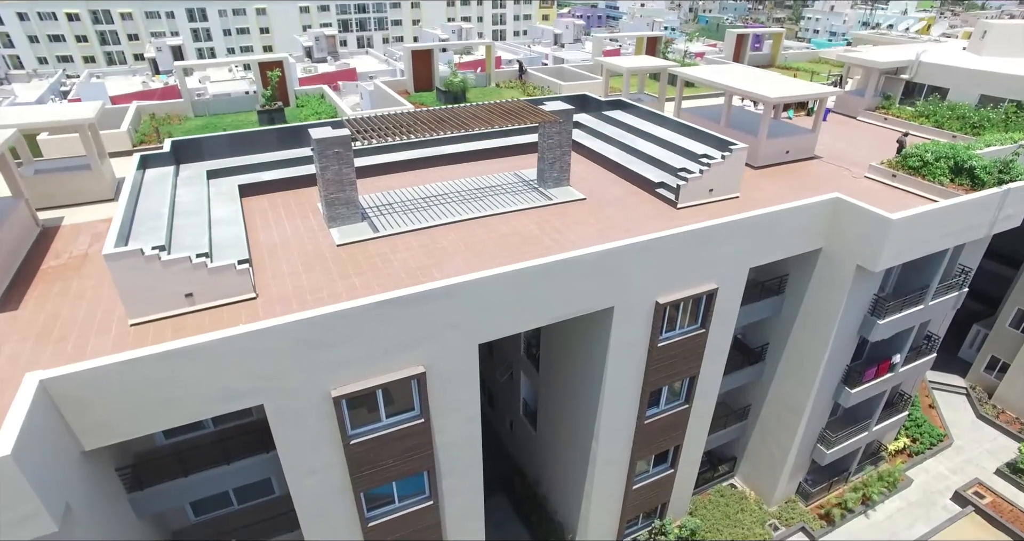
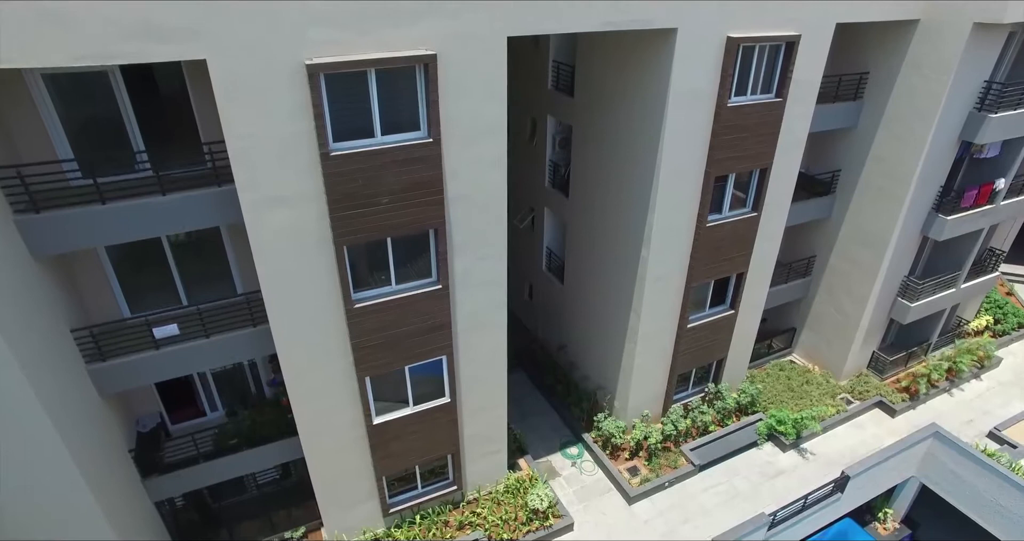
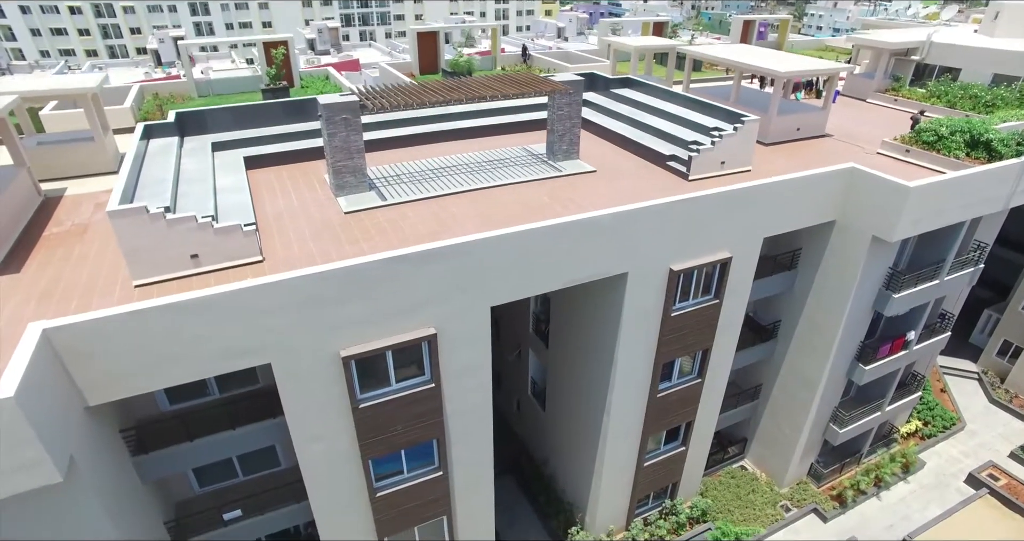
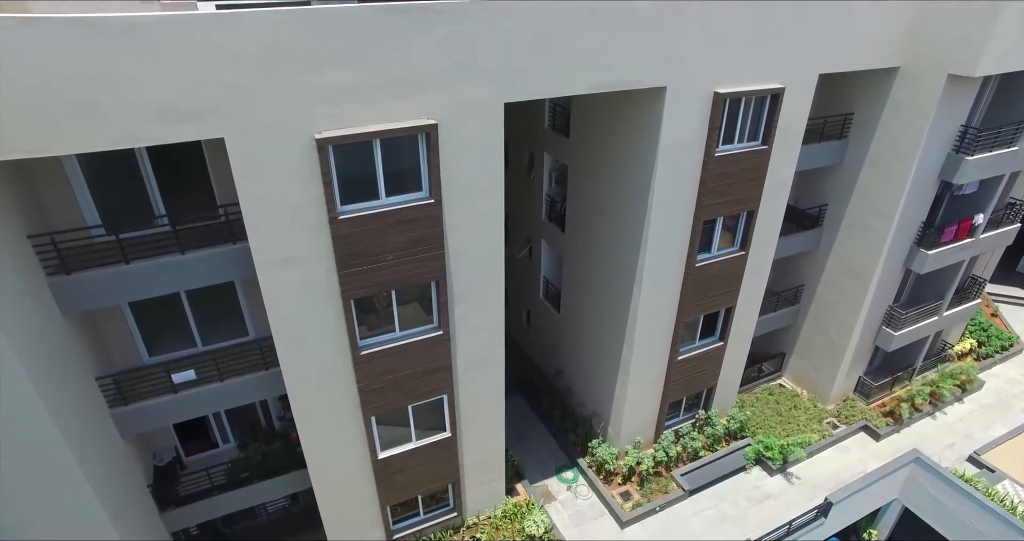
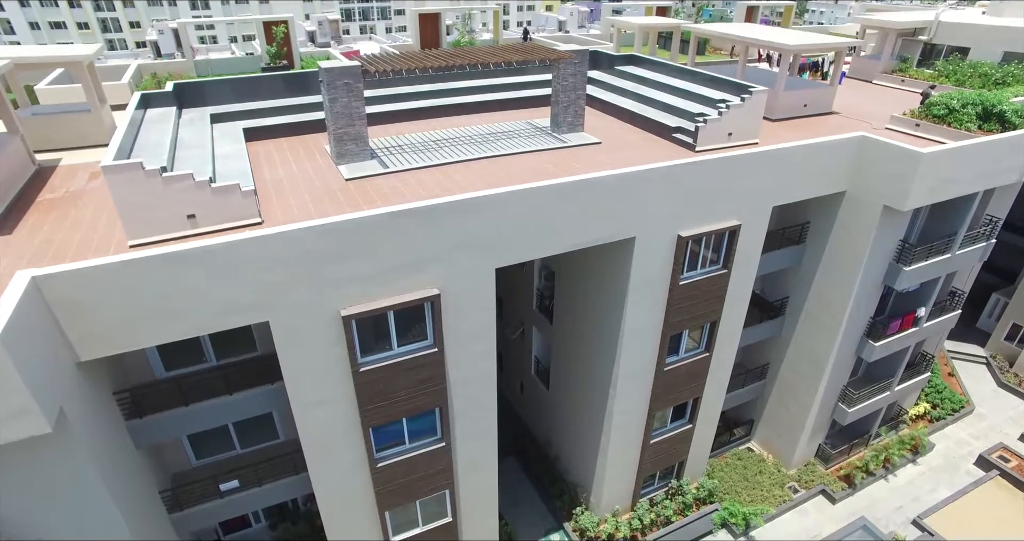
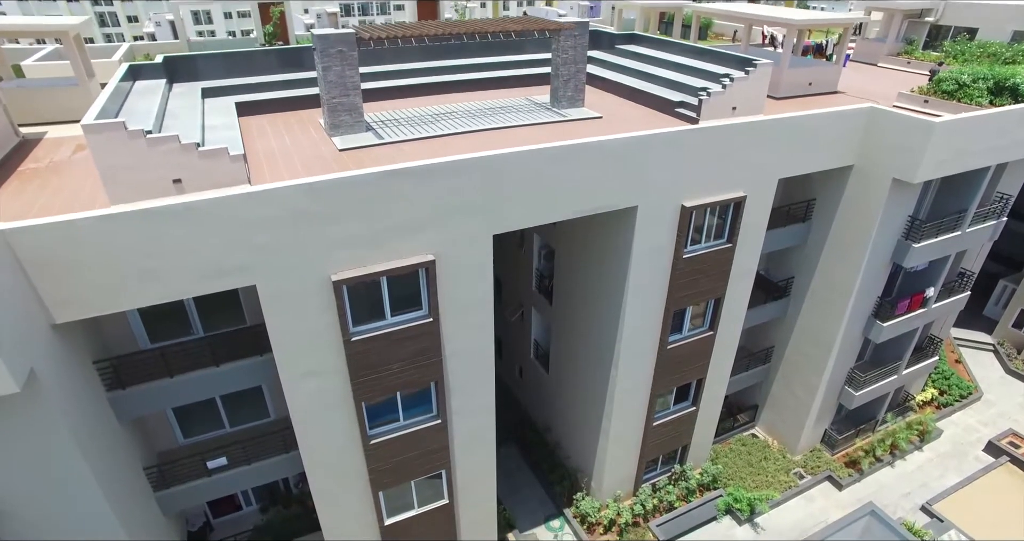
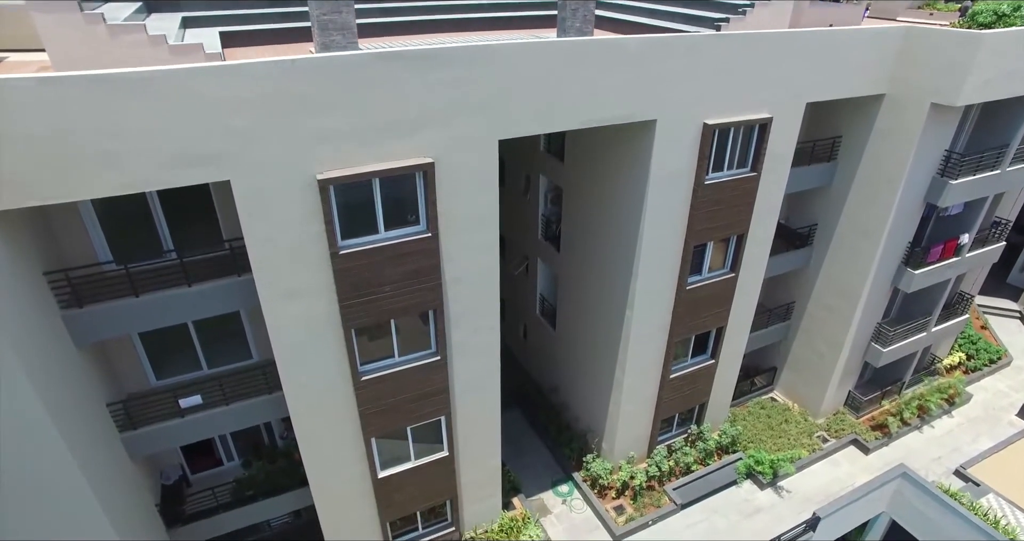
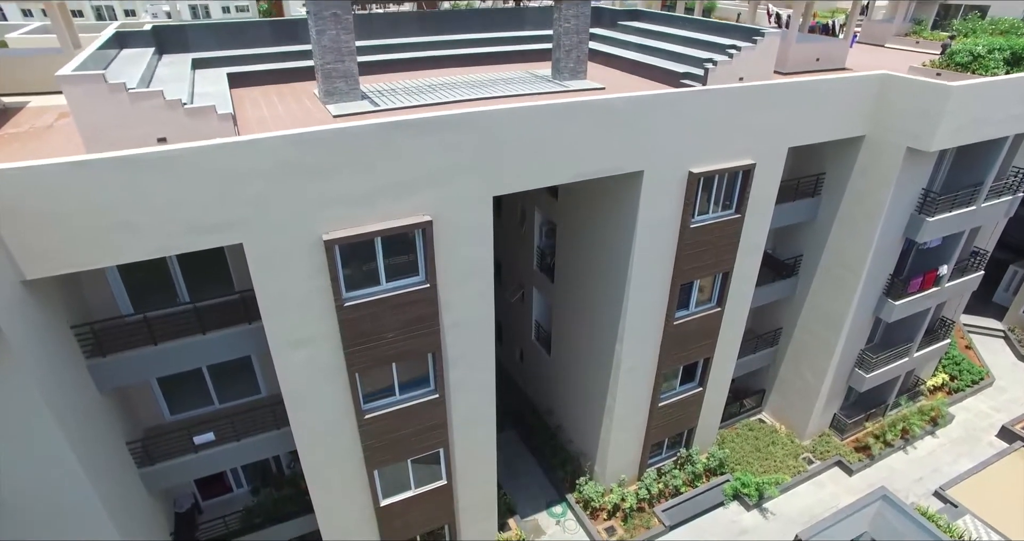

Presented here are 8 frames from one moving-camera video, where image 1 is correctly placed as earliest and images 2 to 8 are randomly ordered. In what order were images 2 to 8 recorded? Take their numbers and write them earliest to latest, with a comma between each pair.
3, 5, 6, 8, 7, 4, 2
